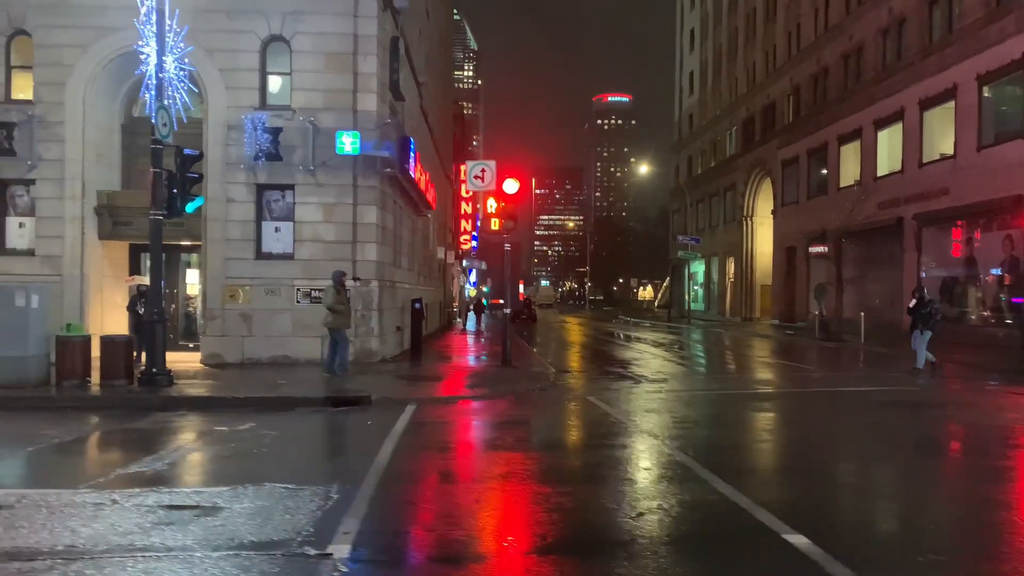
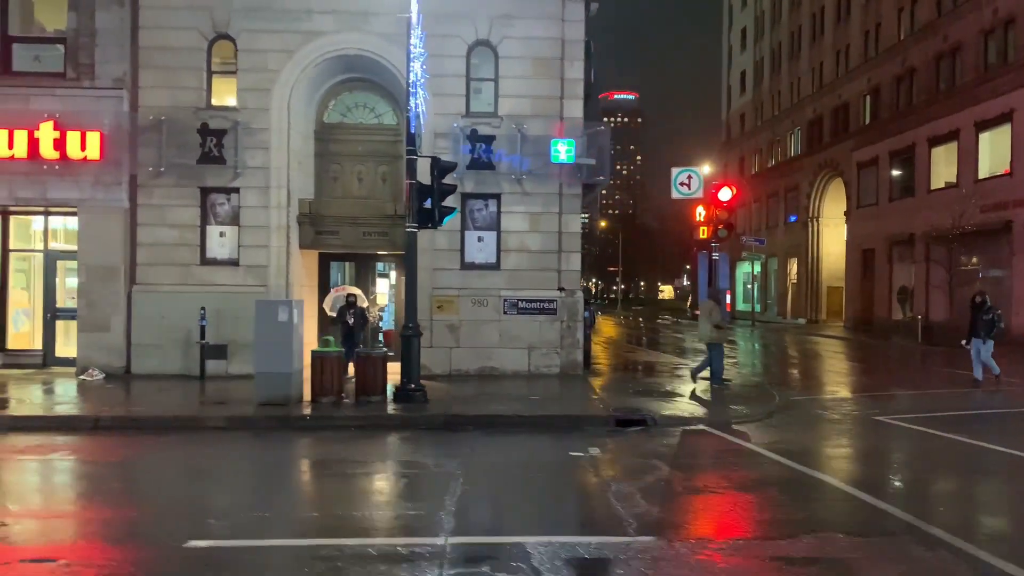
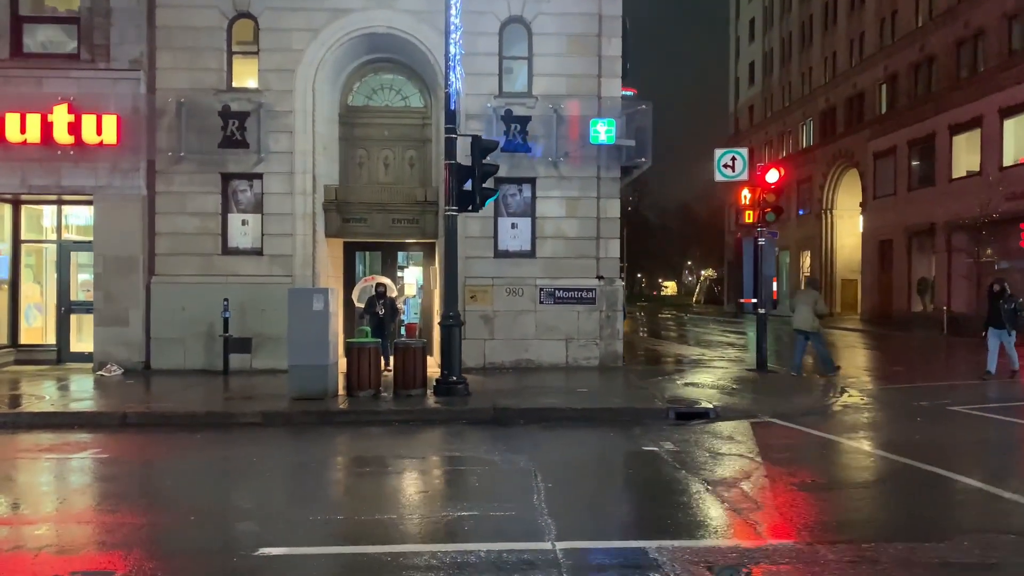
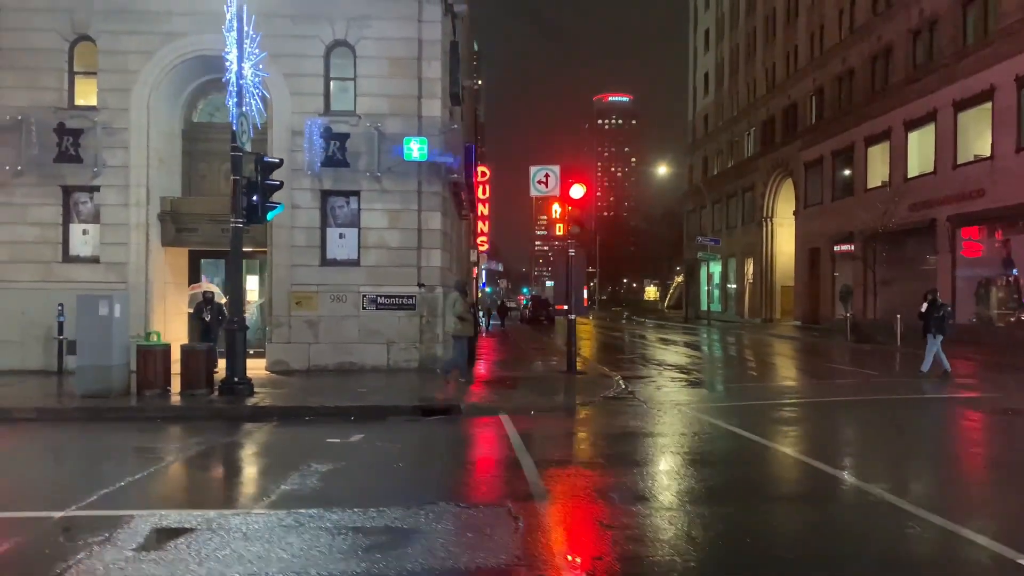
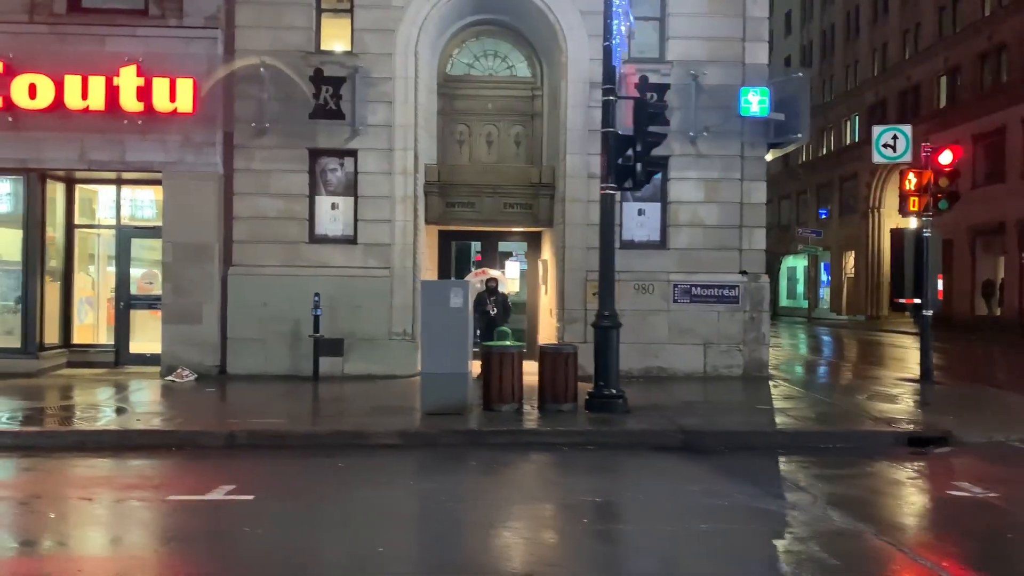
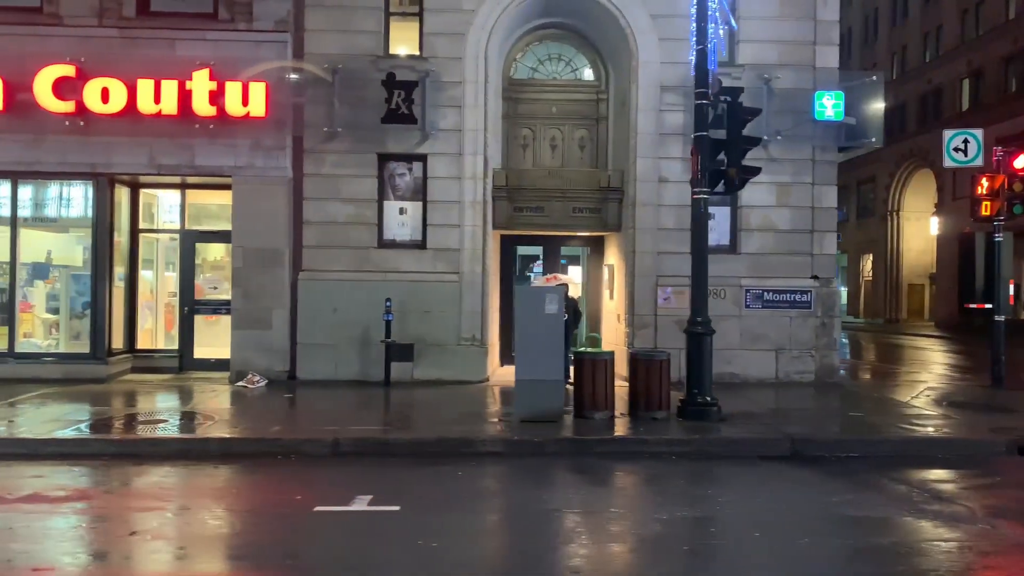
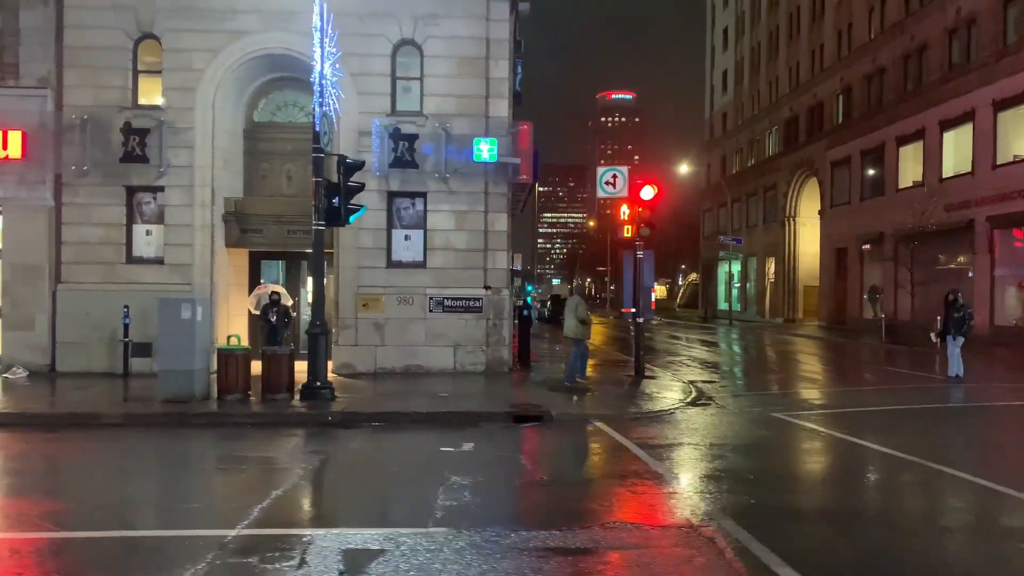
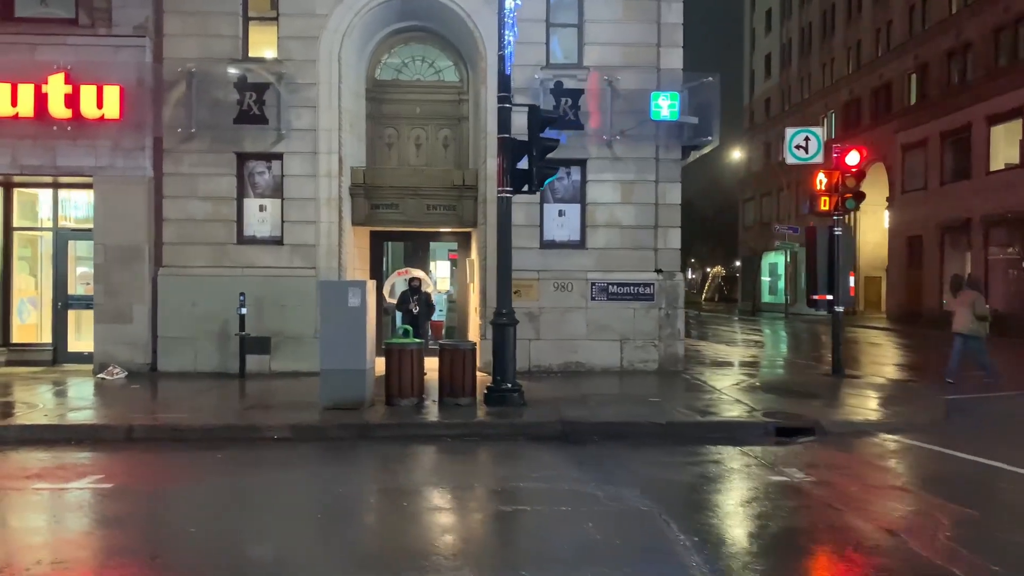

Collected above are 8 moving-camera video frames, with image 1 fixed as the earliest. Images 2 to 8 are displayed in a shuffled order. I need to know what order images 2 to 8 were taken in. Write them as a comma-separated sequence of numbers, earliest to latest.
4, 7, 2, 3, 8, 5, 6
